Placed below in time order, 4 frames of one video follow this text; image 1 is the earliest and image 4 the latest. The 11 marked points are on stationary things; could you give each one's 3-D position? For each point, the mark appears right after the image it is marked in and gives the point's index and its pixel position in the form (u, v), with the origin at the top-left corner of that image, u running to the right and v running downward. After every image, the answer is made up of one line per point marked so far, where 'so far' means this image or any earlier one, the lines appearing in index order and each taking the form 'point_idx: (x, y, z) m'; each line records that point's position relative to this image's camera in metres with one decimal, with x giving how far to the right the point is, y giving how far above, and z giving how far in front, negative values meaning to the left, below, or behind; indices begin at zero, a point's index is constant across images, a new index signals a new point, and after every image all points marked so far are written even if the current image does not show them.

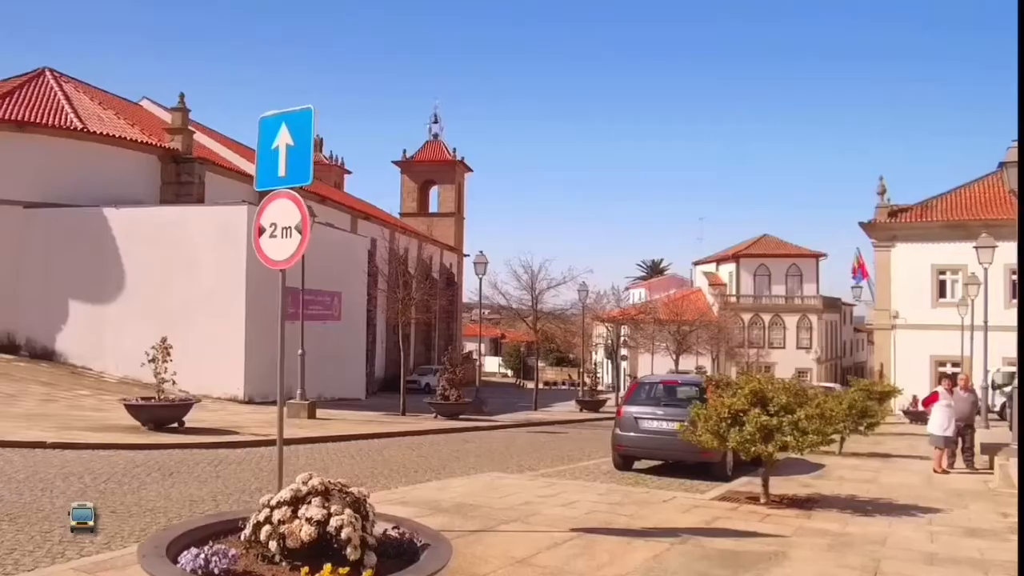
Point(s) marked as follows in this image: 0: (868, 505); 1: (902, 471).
0: (+4.3, -2.6, +10.5) m
1: (+6.6, -3.1, +14.8) m
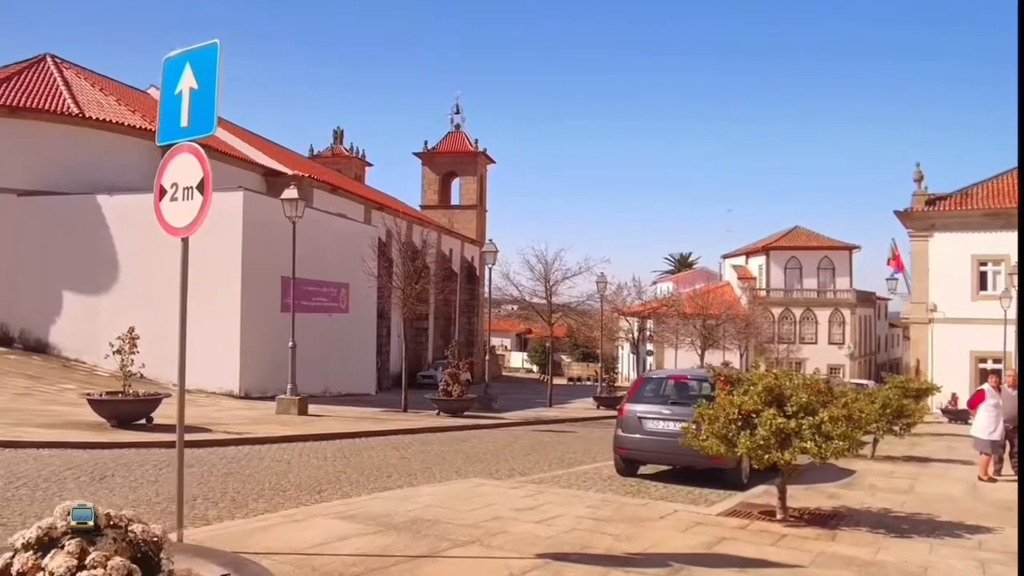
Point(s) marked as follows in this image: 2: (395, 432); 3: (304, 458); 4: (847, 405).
0: (+4.0, -2.4, +8.9) m
1: (+6.4, -2.8, +13.1) m
2: (-2.4, -2.9, +17.7) m
3: (-3.0, -2.4, +12.6) m
4: (+3.2, -1.1, +8.5) m
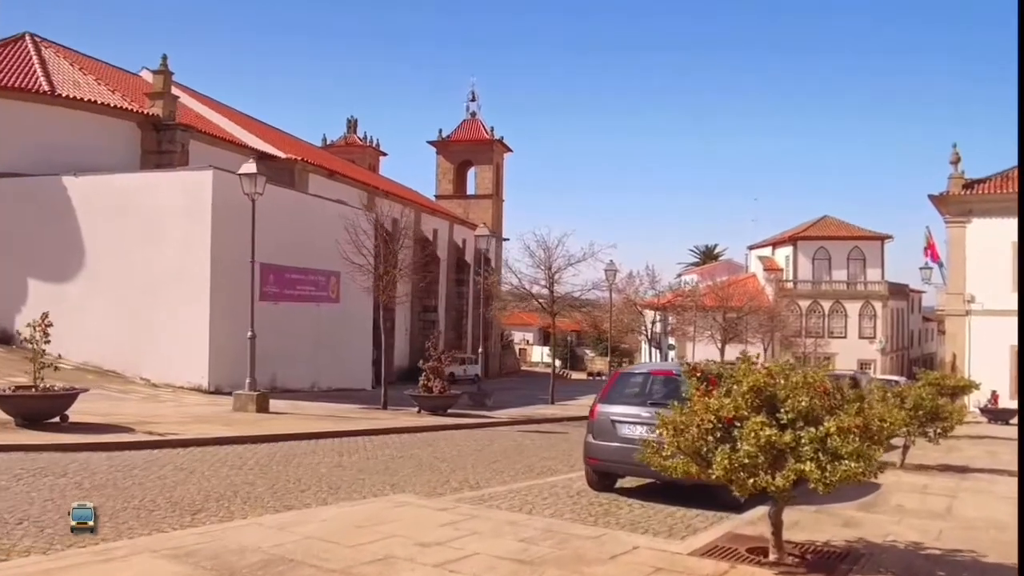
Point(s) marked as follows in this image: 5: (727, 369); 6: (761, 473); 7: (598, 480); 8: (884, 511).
0: (+3.3, -2.1, +6.7) m
1: (+5.8, -2.6, +10.8) m
2: (-2.8, -2.6, +15.7) m
3: (-3.6, -2.2, +10.6) m
4: (+2.5, -0.9, +6.3) m
5: (+1.7, -0.6, +7.0) m
6: (+1.7, -1.3, +6.2) m
7: (+1.0, -2.3, +10.3) m
8: (+3.9, -2.3, +9.2) m
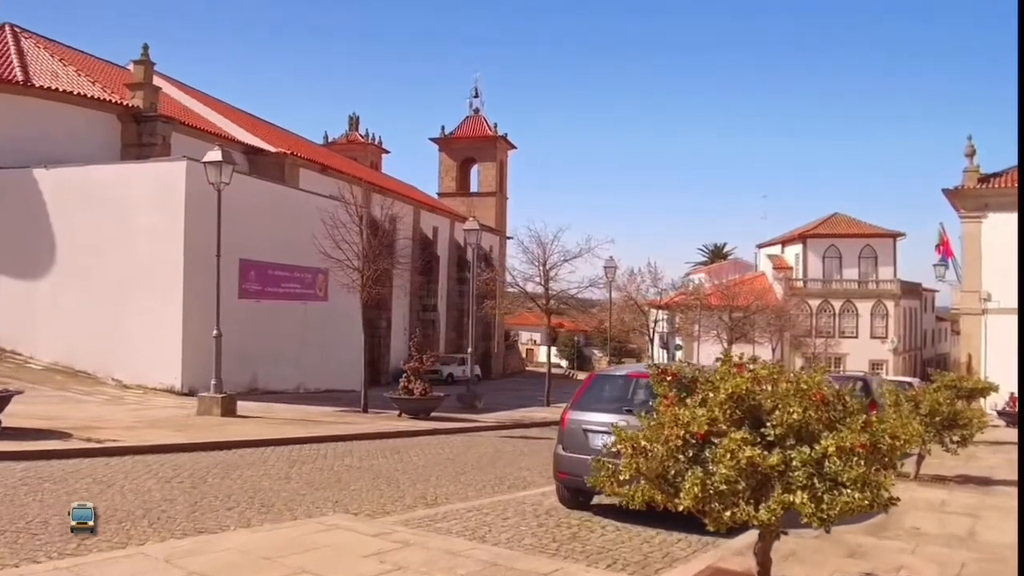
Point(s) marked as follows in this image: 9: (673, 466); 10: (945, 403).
0: (+2.8, -2.0, +5.4) m
1: (+5.4, -2.5, +9.5) m
2: (-3.1, -2.5, +14.5) m
3: (-4.0, -2.1, +9.5) m
4: (+2.1, -0.8, +5.1) m
5: (+1.3, -0.5, +5.8) m
6: (+1.3, -1.2, +4.9) m
7: (+0.6, -2.2, +9.1) m
8: (+3.5, -2.2, +7.9) m
9: (+1.0, -1.0, +5.2) m
10: (+6.0, -1.6, +12.1) m
